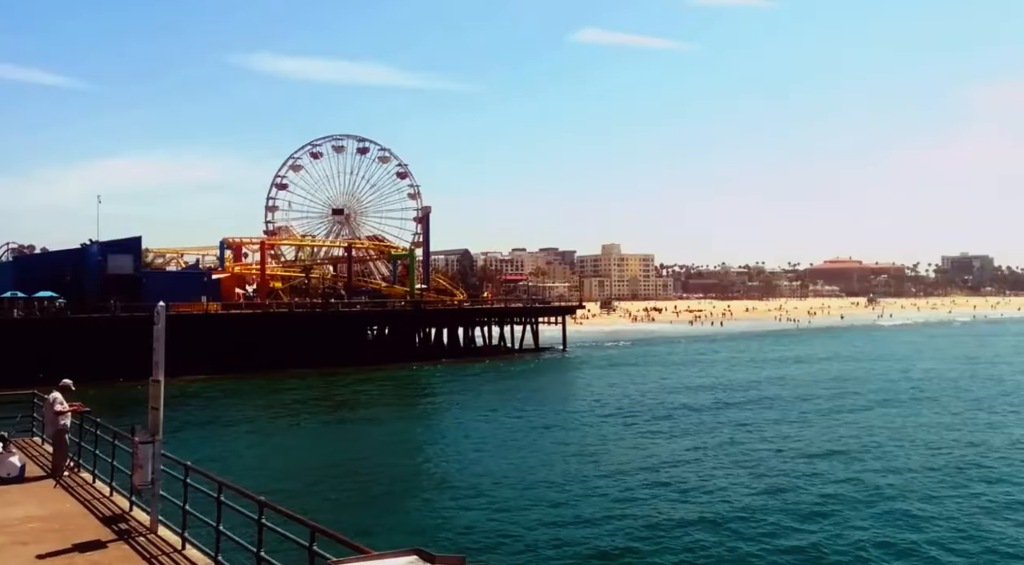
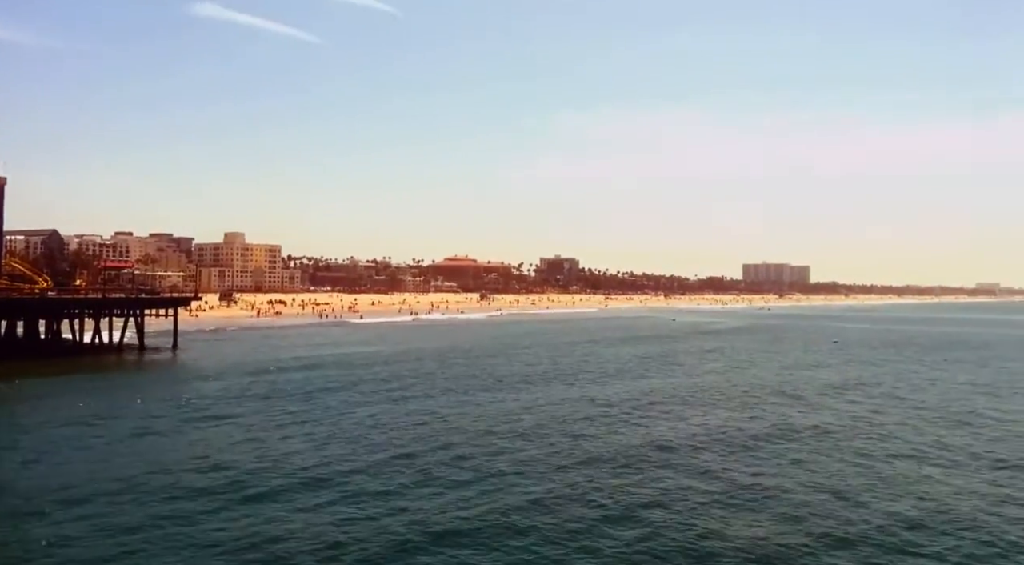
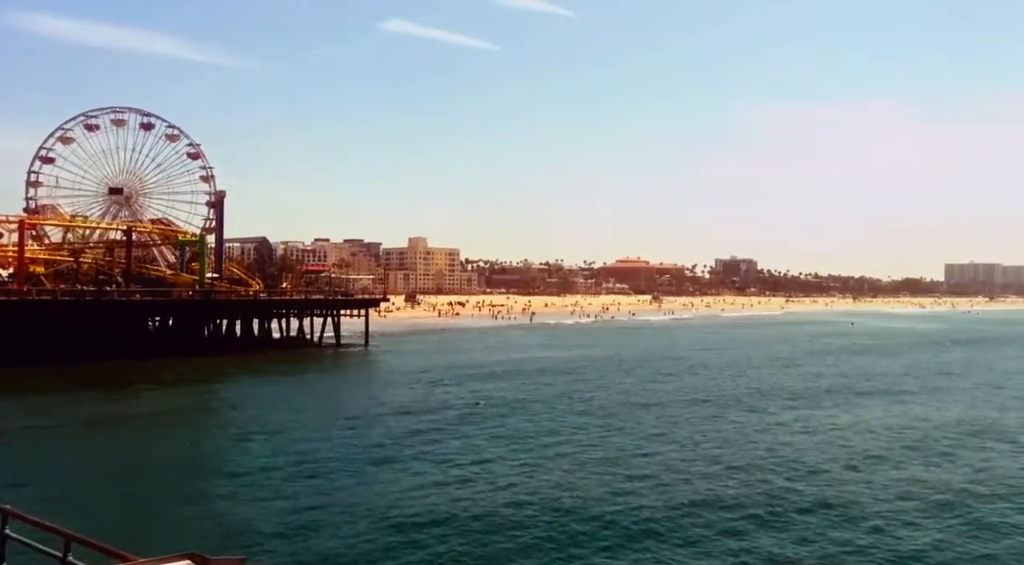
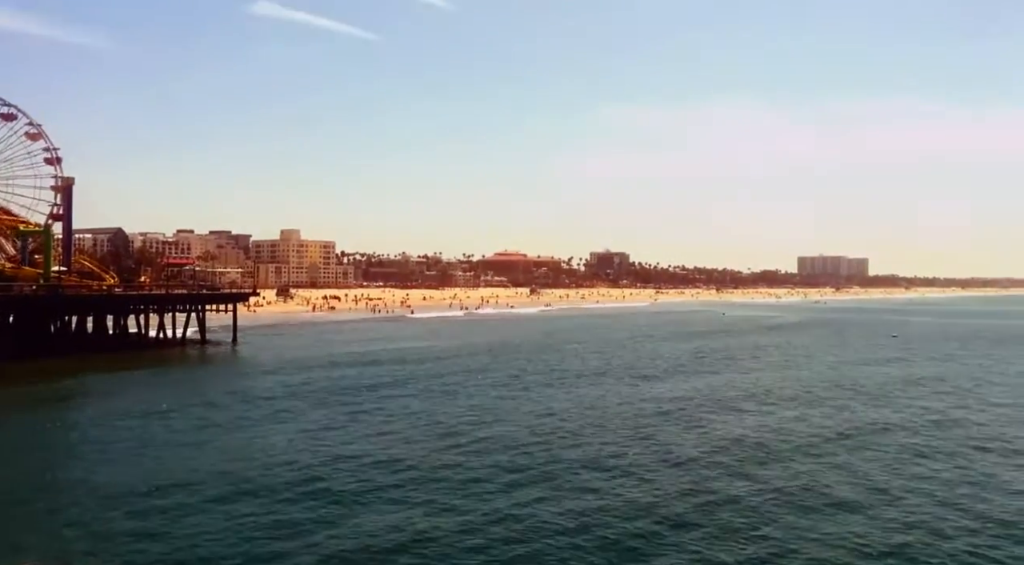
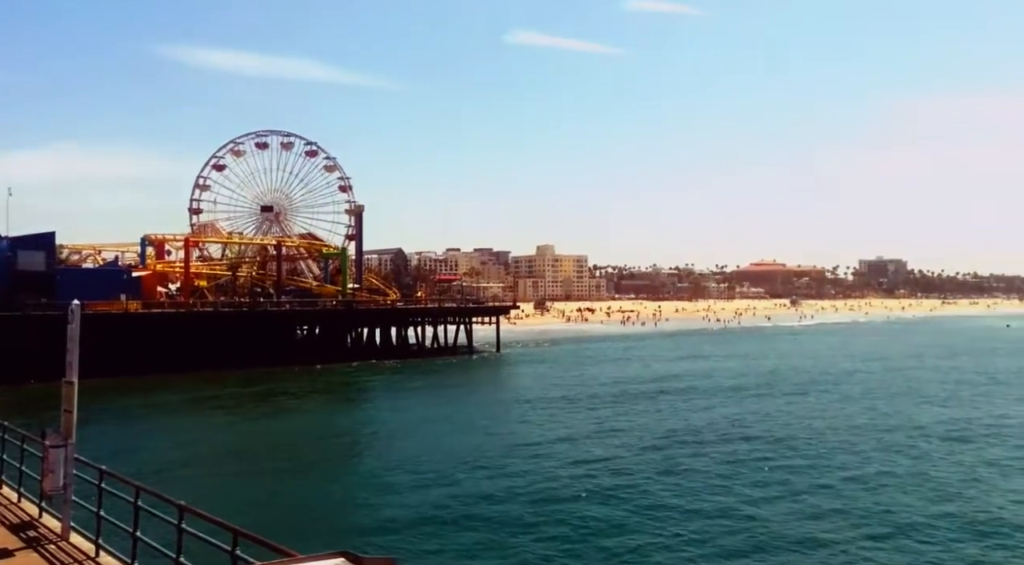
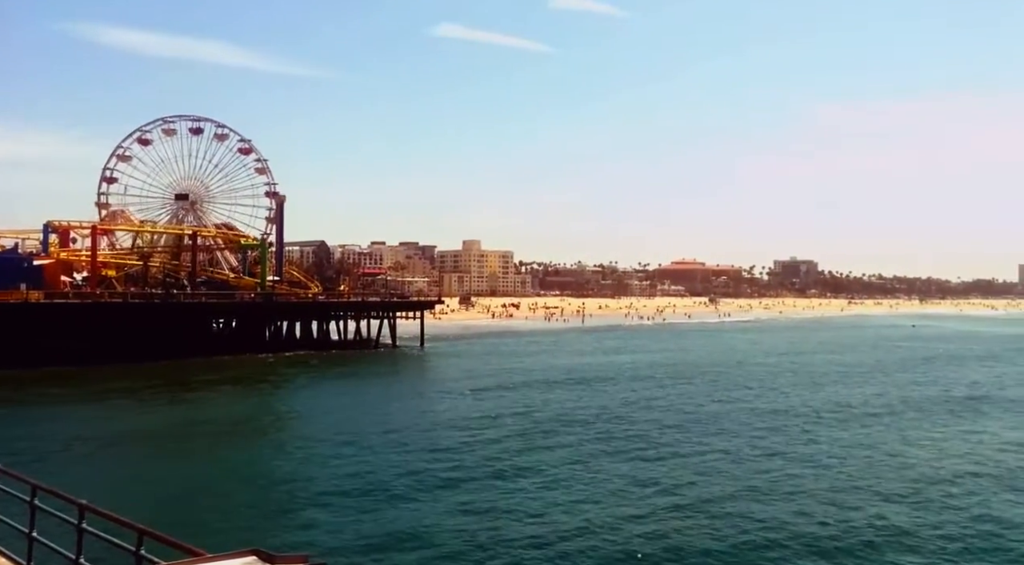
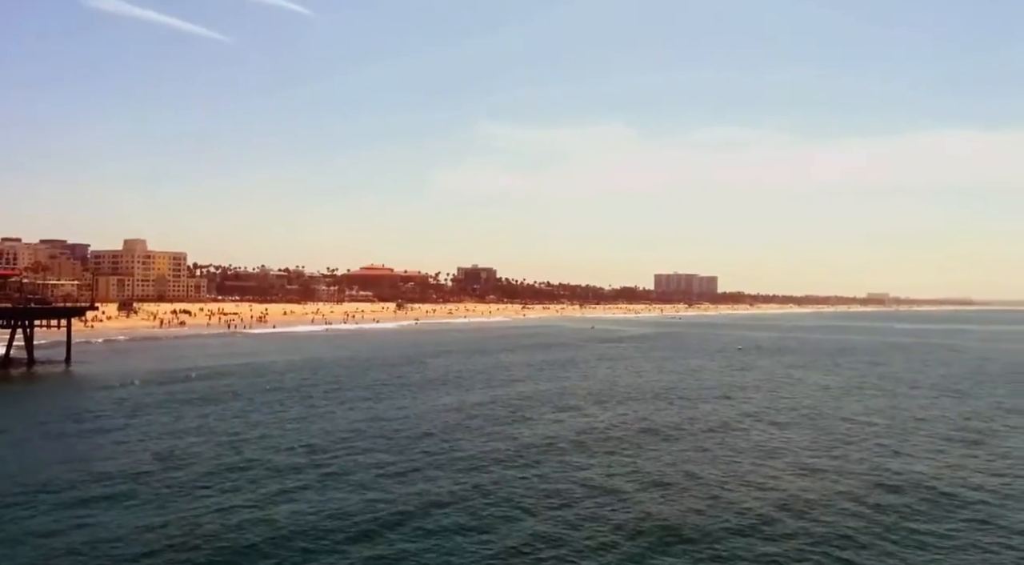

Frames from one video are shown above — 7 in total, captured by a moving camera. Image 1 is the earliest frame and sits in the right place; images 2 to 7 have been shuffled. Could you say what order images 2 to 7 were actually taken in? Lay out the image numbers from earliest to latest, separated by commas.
5, 6, 3, 4, 2, 7
